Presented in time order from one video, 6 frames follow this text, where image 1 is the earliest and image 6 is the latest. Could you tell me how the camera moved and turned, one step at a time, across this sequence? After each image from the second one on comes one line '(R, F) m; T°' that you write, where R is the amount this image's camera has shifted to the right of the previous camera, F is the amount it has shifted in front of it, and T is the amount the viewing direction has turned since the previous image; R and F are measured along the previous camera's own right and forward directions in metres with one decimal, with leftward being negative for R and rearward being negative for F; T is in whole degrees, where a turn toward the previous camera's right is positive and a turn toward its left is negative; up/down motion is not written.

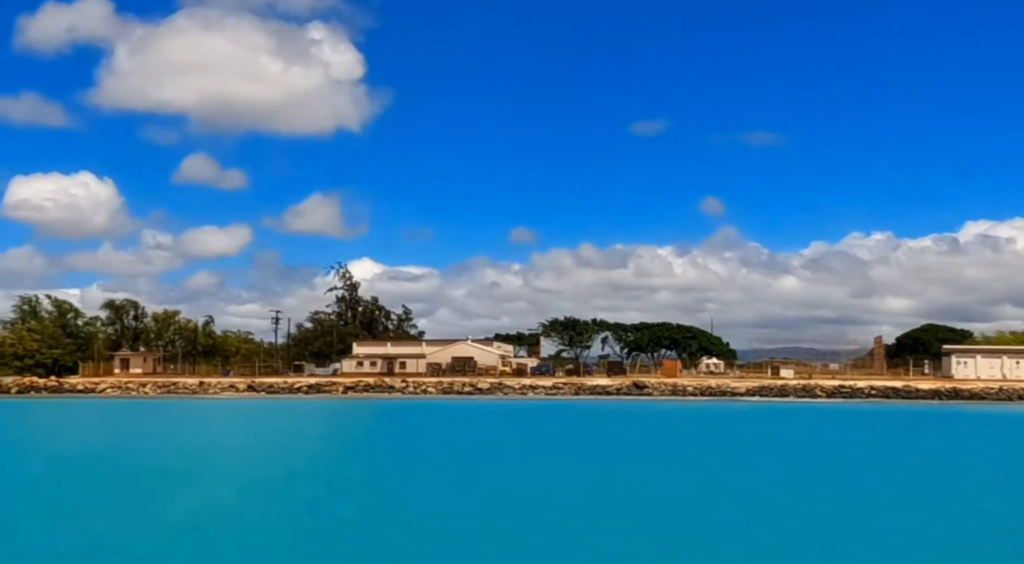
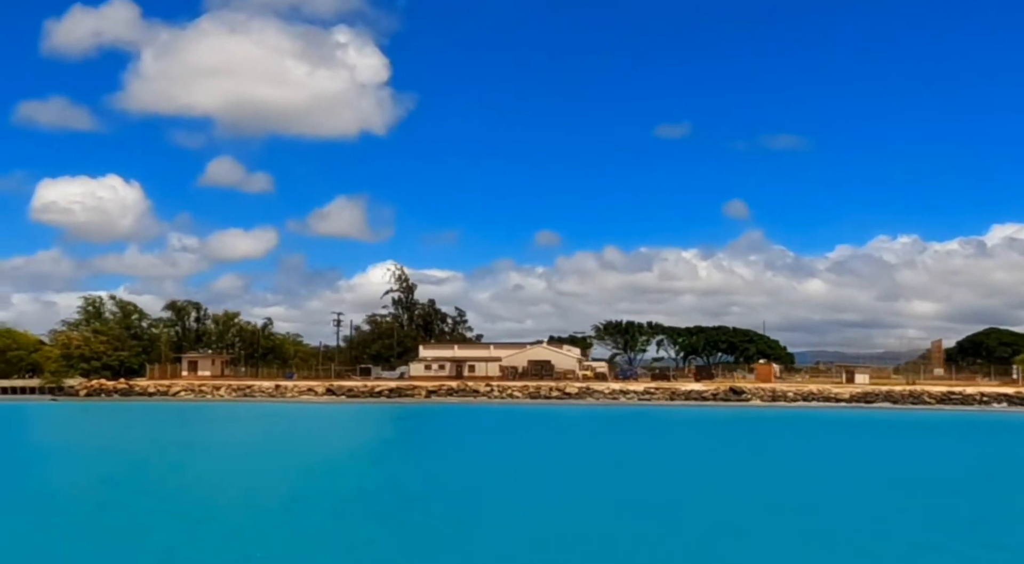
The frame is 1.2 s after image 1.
(-3.2, +2.0) m; -1°
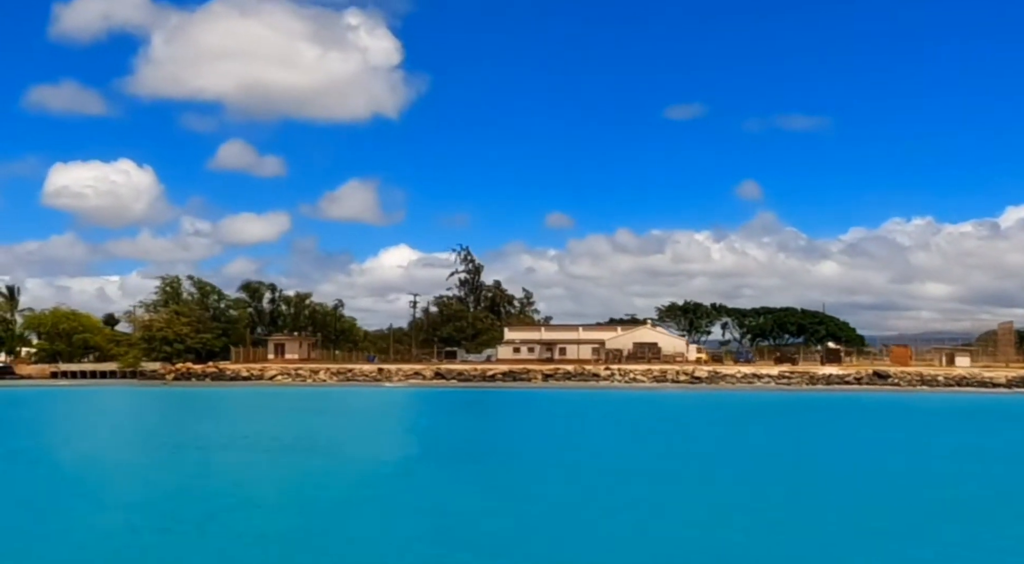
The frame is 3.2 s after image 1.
(-5.1, +3.3) m; -1°
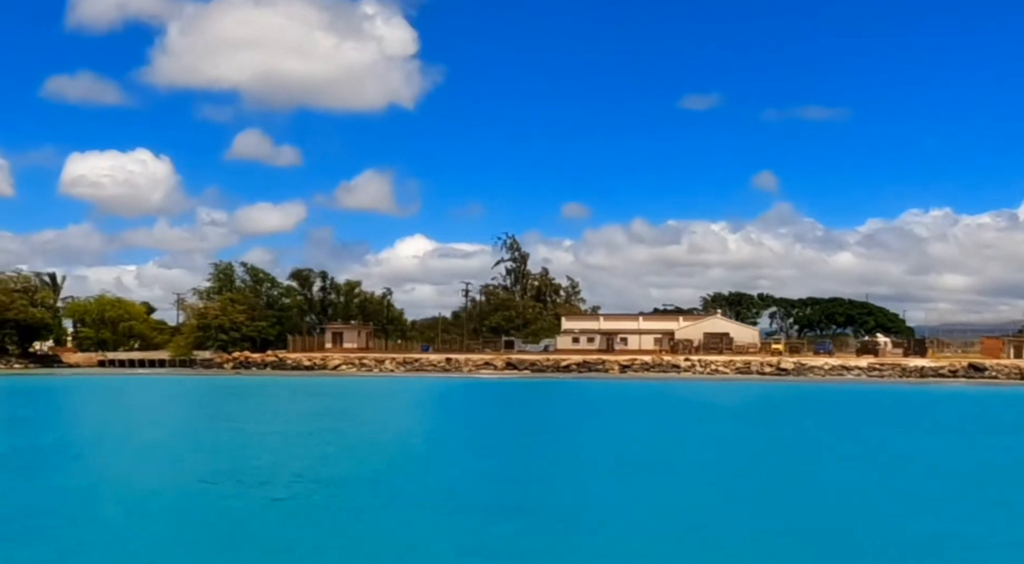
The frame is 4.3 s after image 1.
(-2.7, +1.9) m; -1°
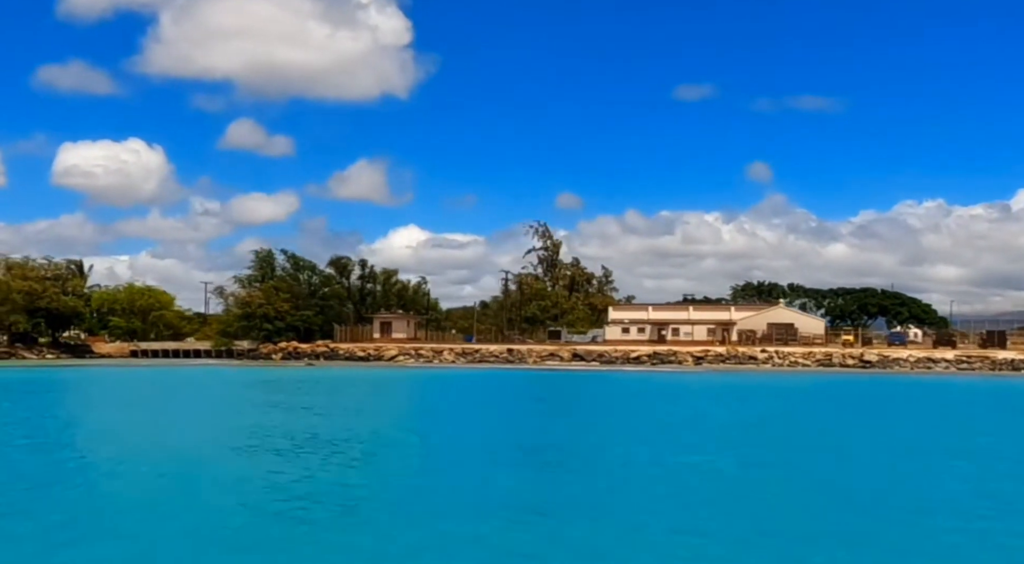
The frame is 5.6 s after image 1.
(-3.3, +2.1) m; 0°
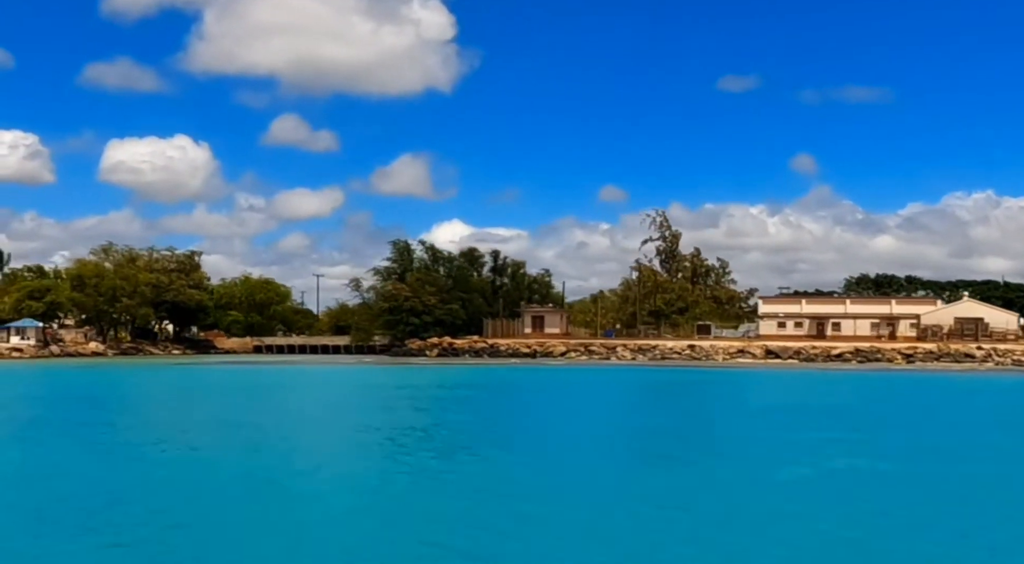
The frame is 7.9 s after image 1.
(-5.9, +3.5) m; -2°
